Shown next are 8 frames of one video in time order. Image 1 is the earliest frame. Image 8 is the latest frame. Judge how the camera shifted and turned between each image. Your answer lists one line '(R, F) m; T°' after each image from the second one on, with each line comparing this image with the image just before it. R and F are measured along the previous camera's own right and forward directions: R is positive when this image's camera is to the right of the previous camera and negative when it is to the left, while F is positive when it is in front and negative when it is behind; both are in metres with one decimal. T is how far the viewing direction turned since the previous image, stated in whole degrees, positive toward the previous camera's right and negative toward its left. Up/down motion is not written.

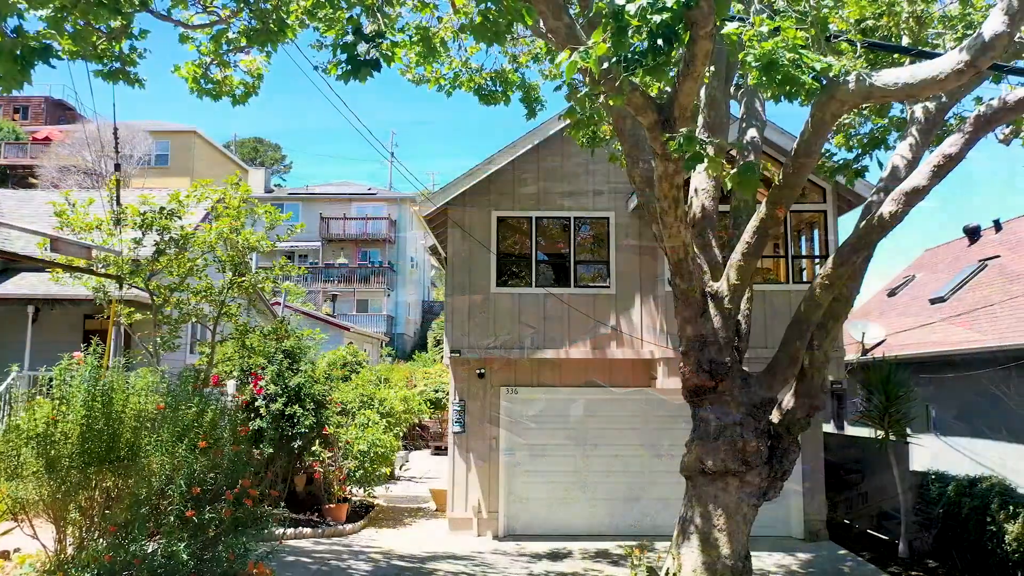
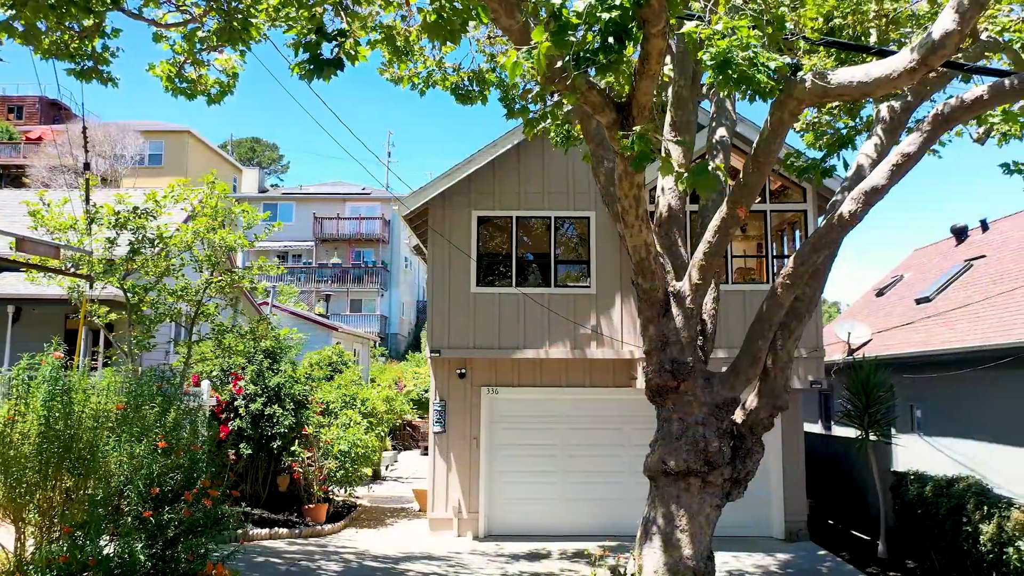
(+0.2, 0.0) m; 0°
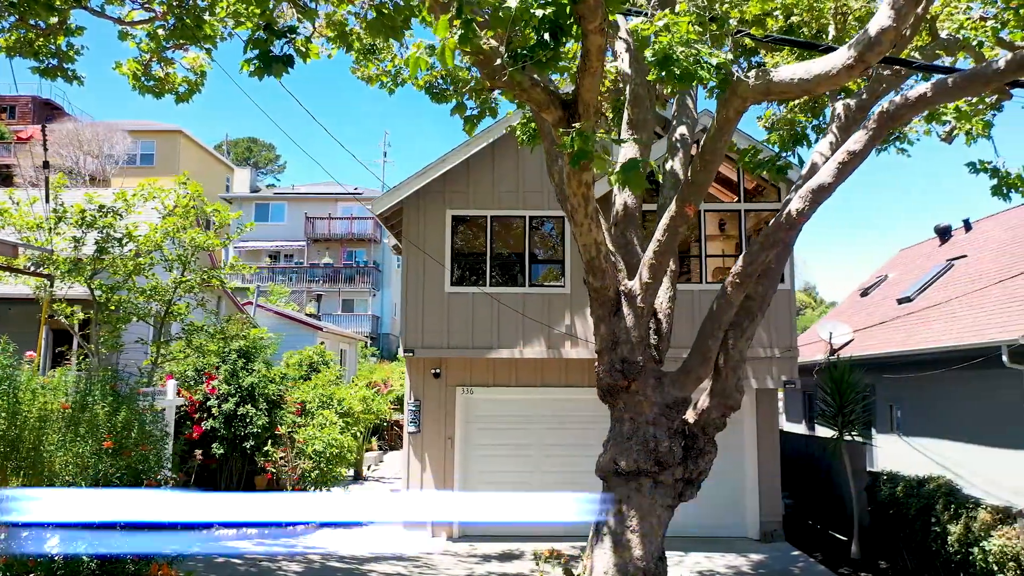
(+0.3, 0.0) m; 0°
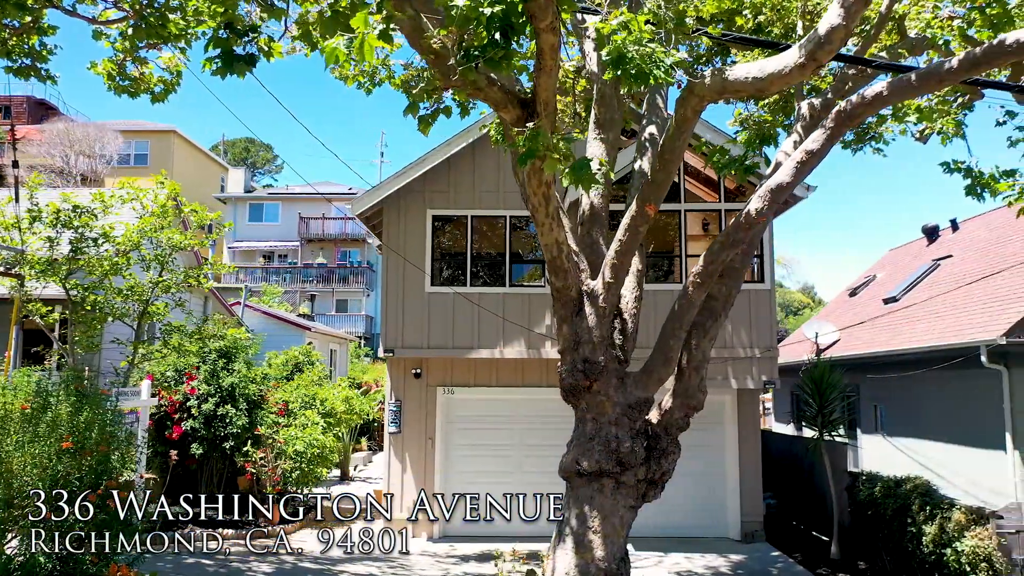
(+0.2, 0.0) m; 0°
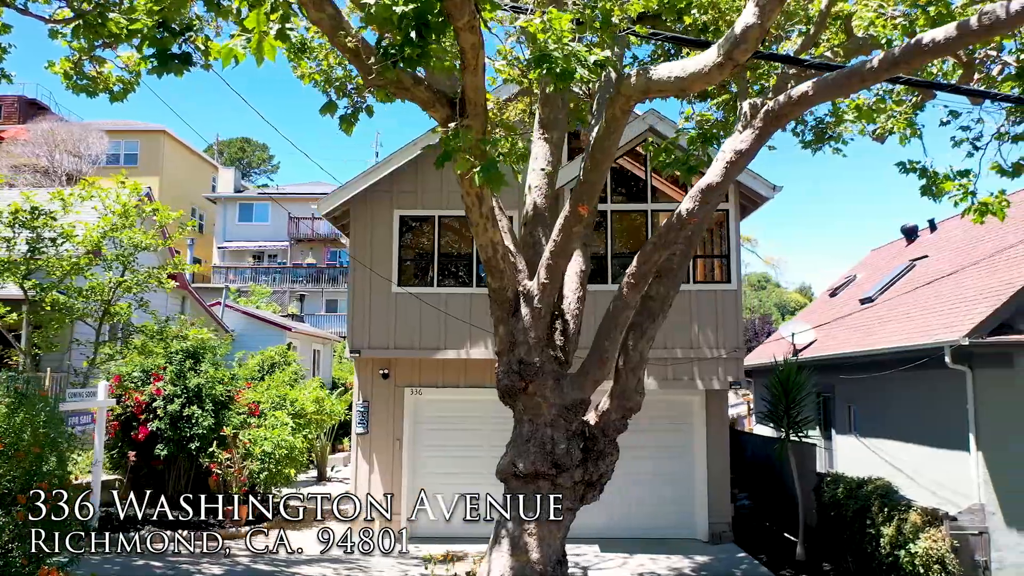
(+0.4, 0.0) m; 0°
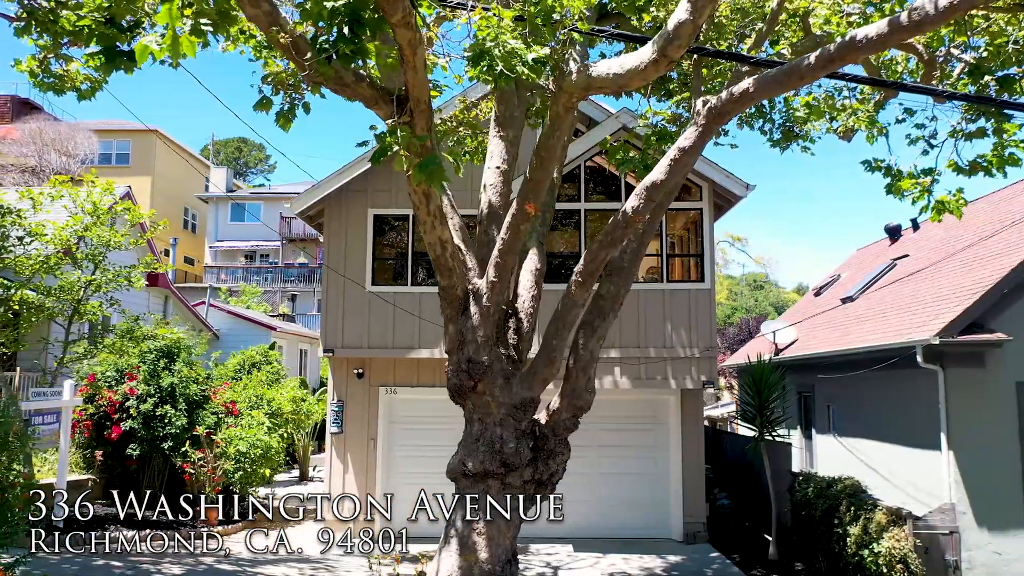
(+0.3, 0.0) m; 0°
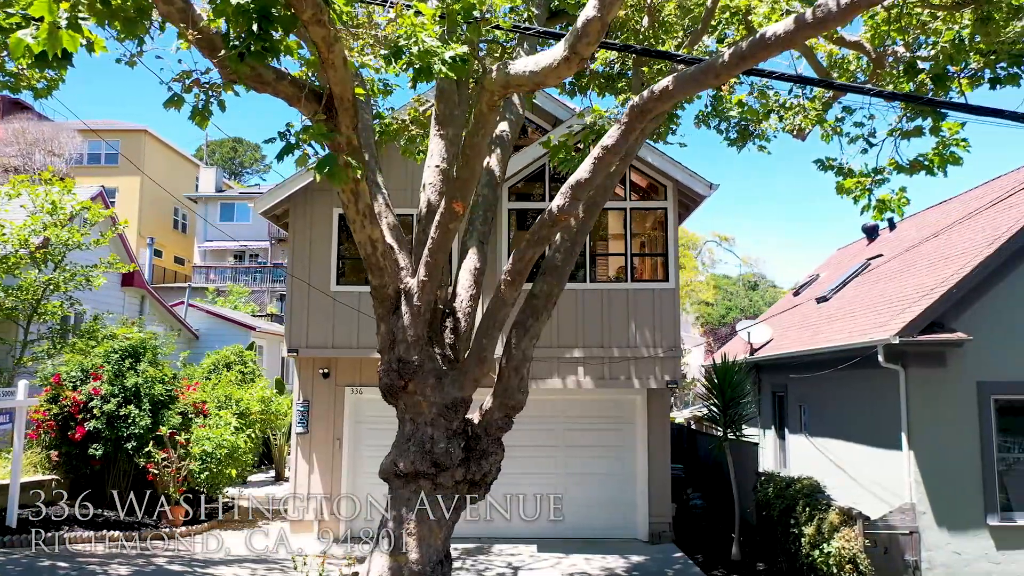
(+0.4, 0.0) m; 0°
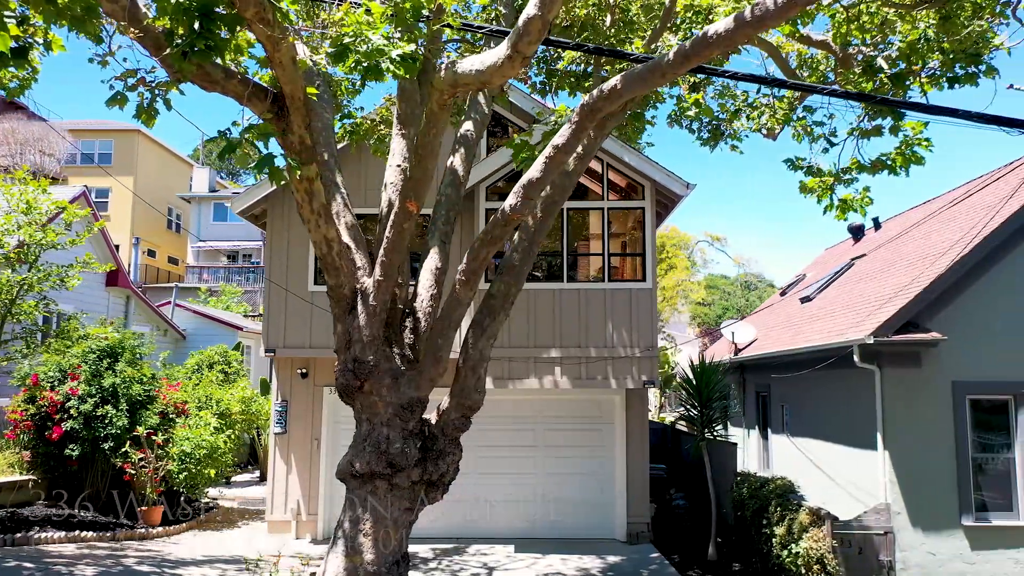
(+0.2, 0.0) m; 0°
